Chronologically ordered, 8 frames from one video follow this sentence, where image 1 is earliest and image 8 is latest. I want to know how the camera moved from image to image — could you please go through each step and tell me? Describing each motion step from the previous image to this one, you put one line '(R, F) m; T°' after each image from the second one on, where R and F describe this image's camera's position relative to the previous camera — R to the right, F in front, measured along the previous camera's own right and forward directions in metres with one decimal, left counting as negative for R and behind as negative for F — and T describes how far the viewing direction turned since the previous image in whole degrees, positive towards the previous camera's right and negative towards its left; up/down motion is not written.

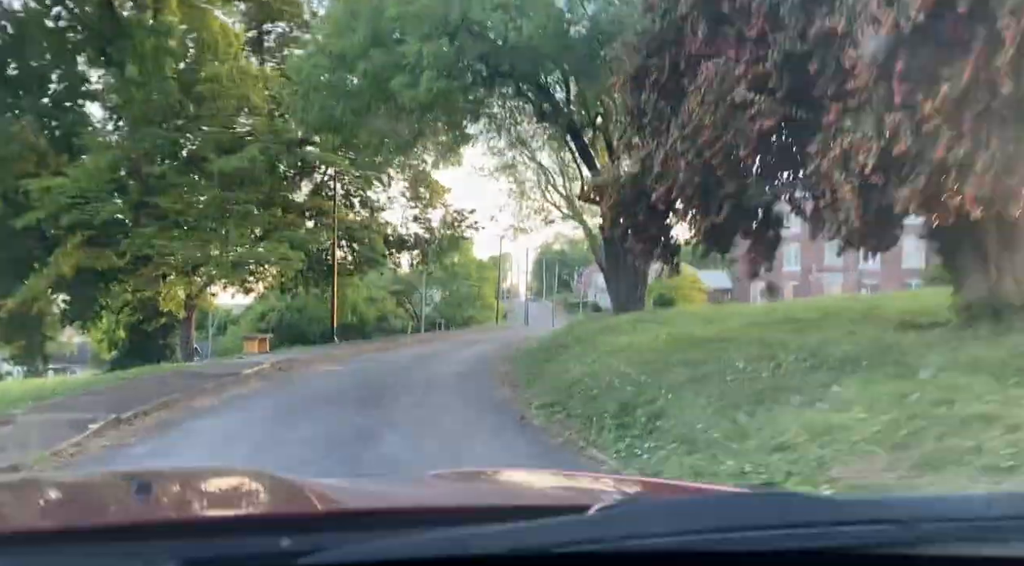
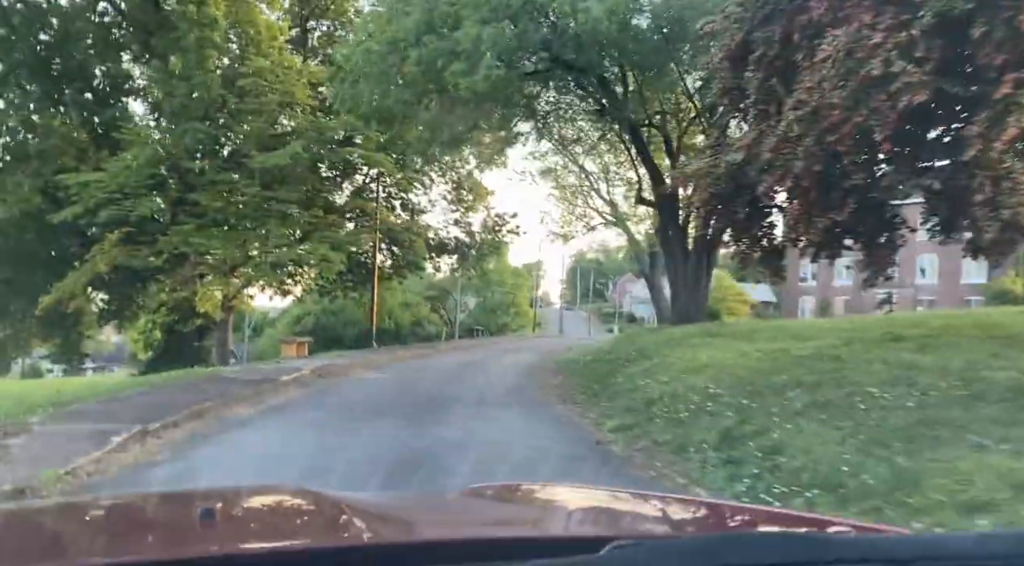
(-0.5, +1.2) m; -2°
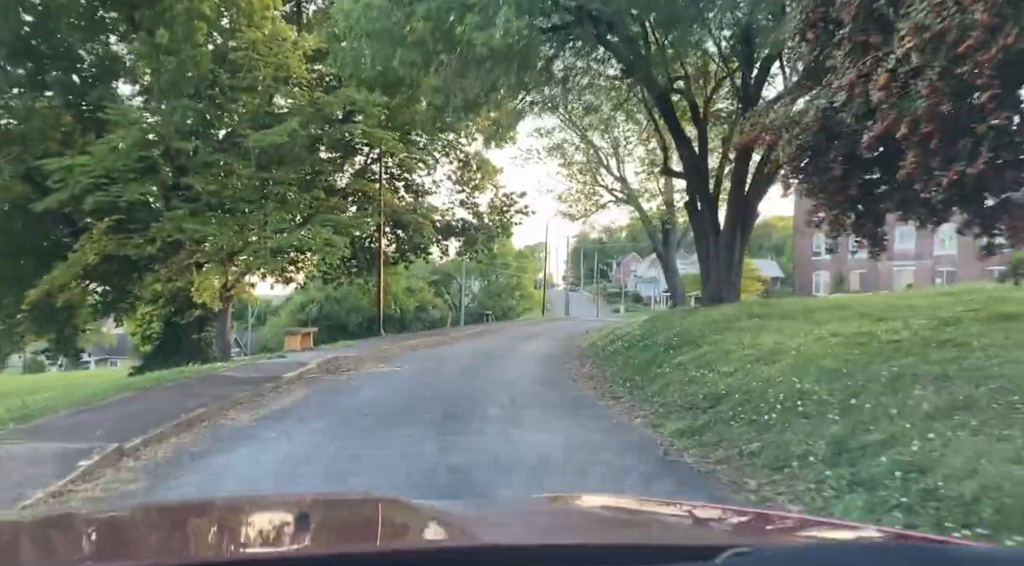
(-0.4, +1.5) m; 0°
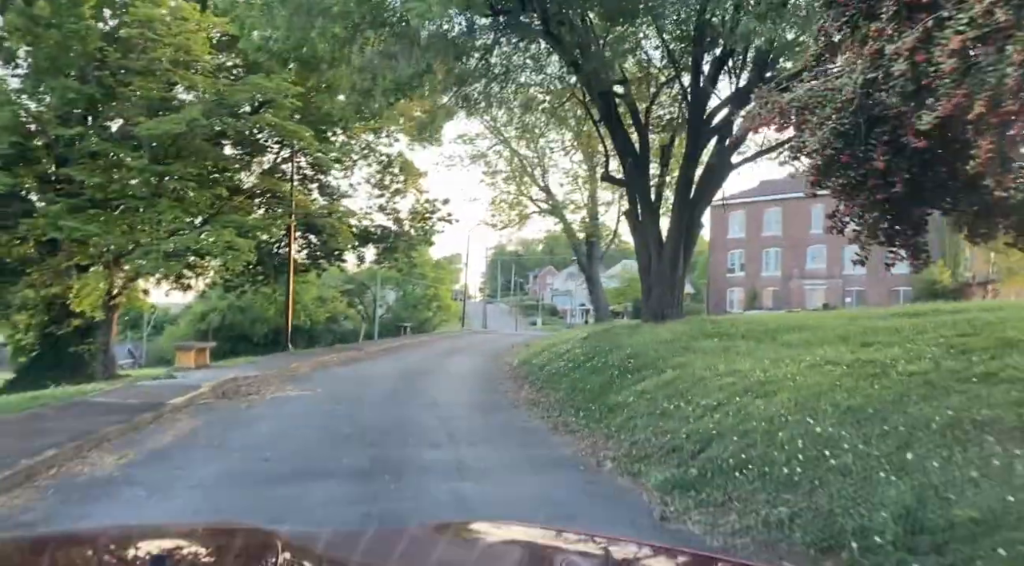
(-0.3, +1.7) m; +6°
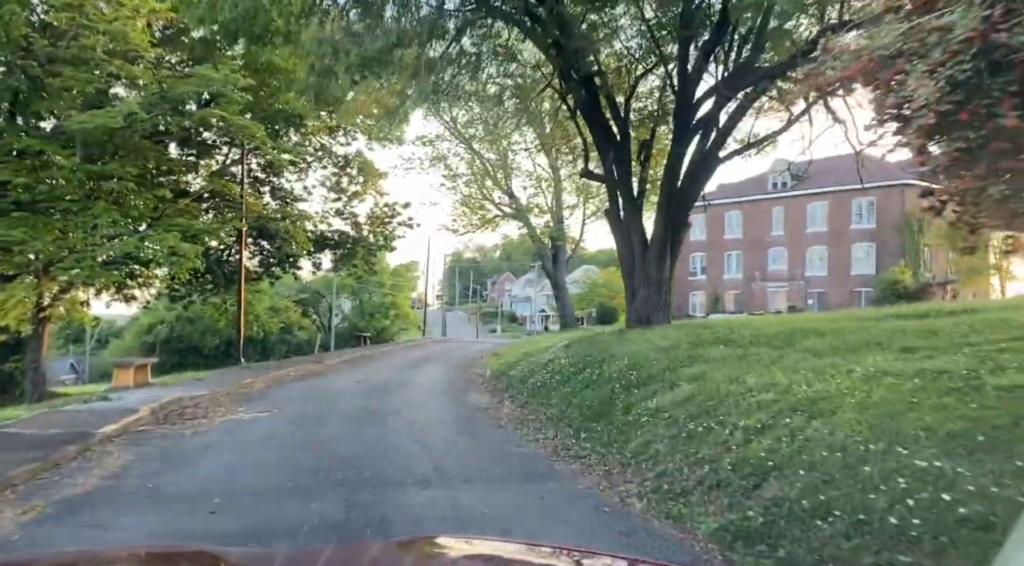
(-0.4, +1.4) m; +3°
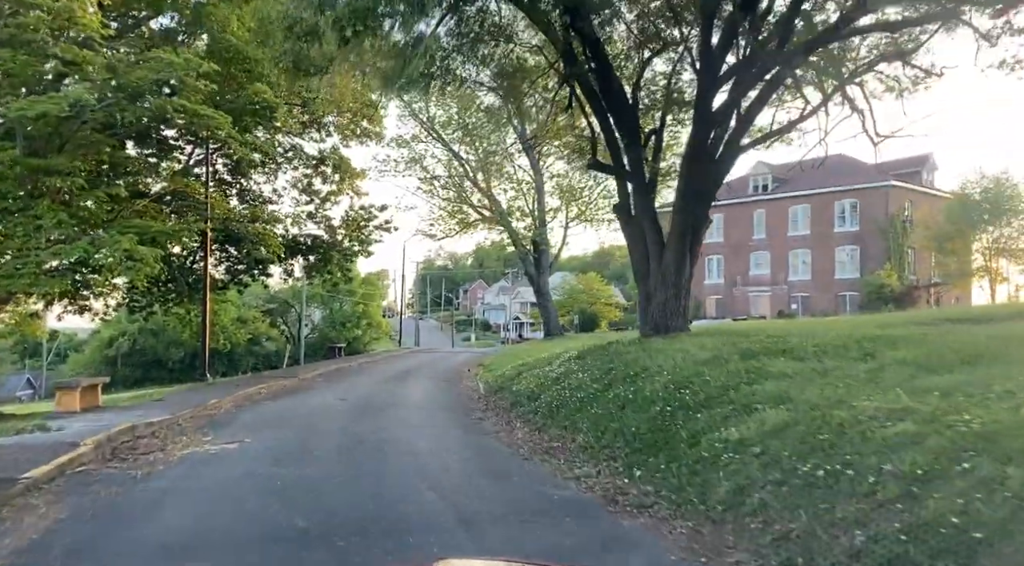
(-0.6, +1.8) m; +2°
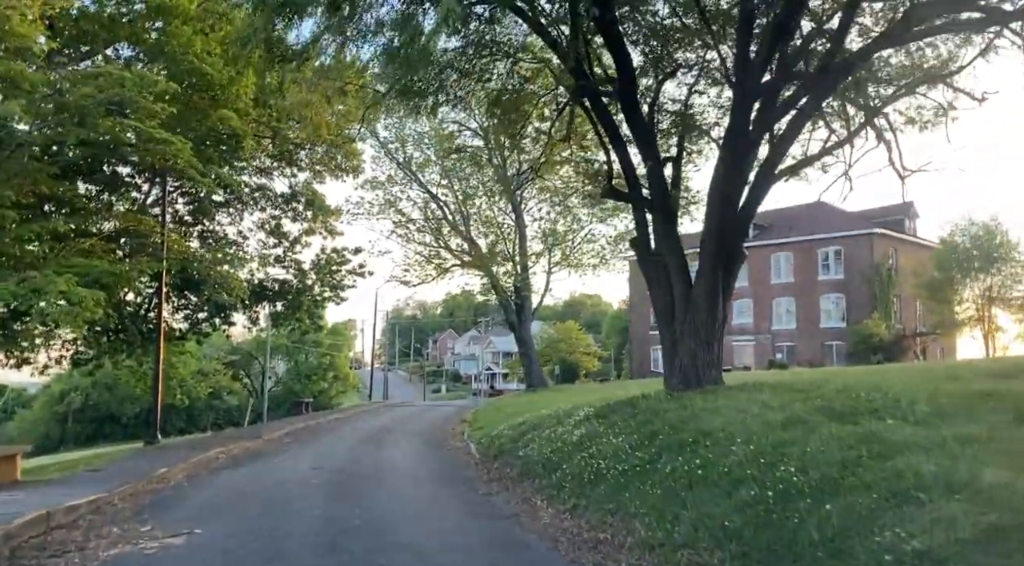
(-0.6, +2.1) m; +2°
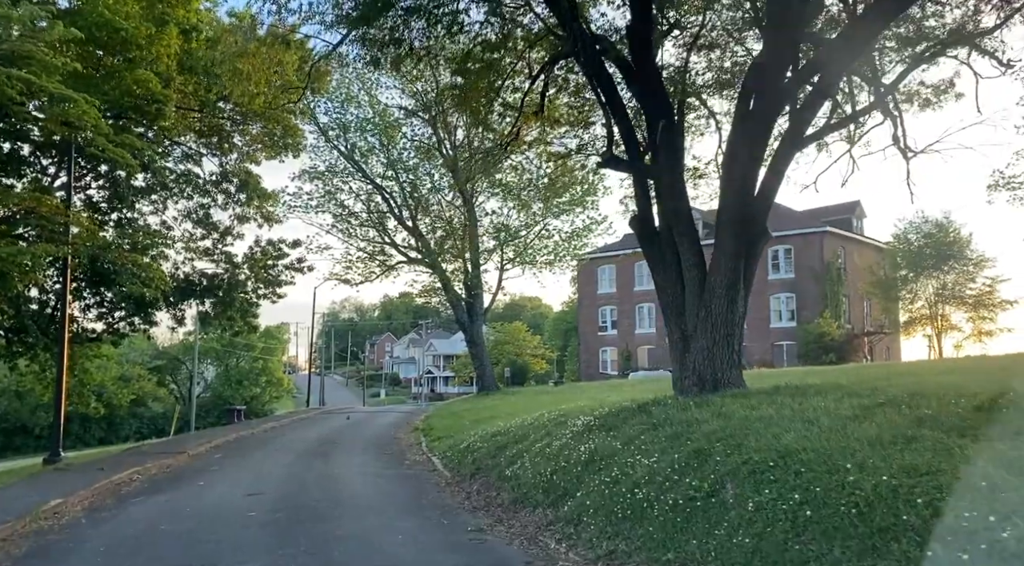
(-0.6, +2.2) m; +5°
